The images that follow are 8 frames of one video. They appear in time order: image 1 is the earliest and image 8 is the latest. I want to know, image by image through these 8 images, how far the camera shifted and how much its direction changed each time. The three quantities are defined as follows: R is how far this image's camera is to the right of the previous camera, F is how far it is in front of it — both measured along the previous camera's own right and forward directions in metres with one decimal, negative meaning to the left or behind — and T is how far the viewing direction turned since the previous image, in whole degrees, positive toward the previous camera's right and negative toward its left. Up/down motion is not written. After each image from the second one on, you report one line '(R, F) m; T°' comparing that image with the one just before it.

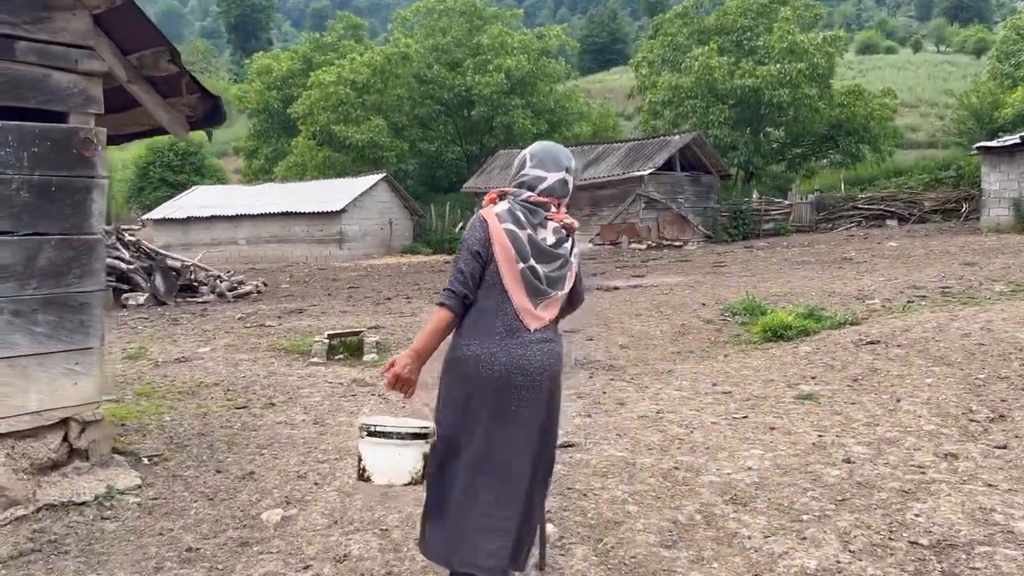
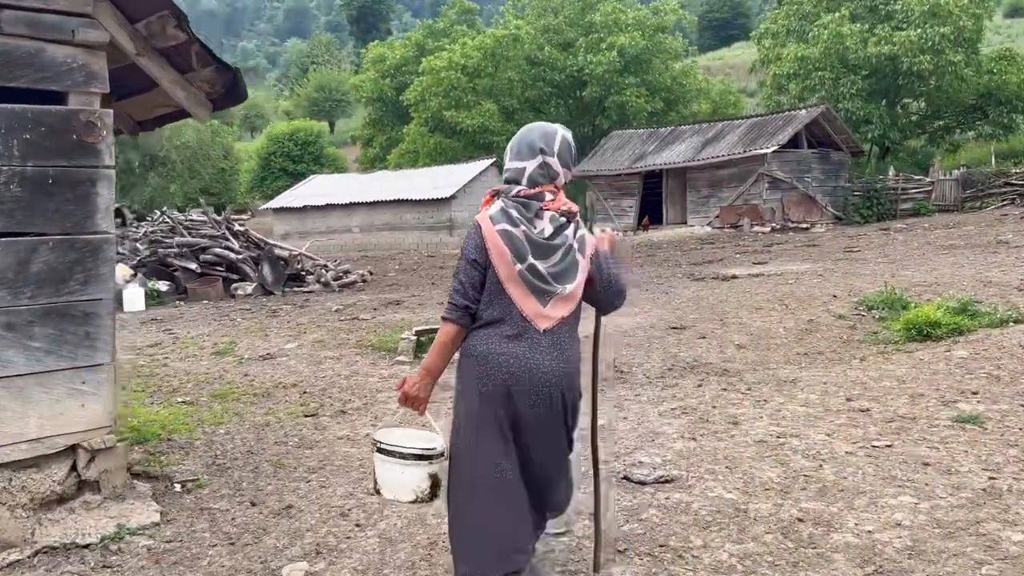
(+0.2, +0.8) m; -8°
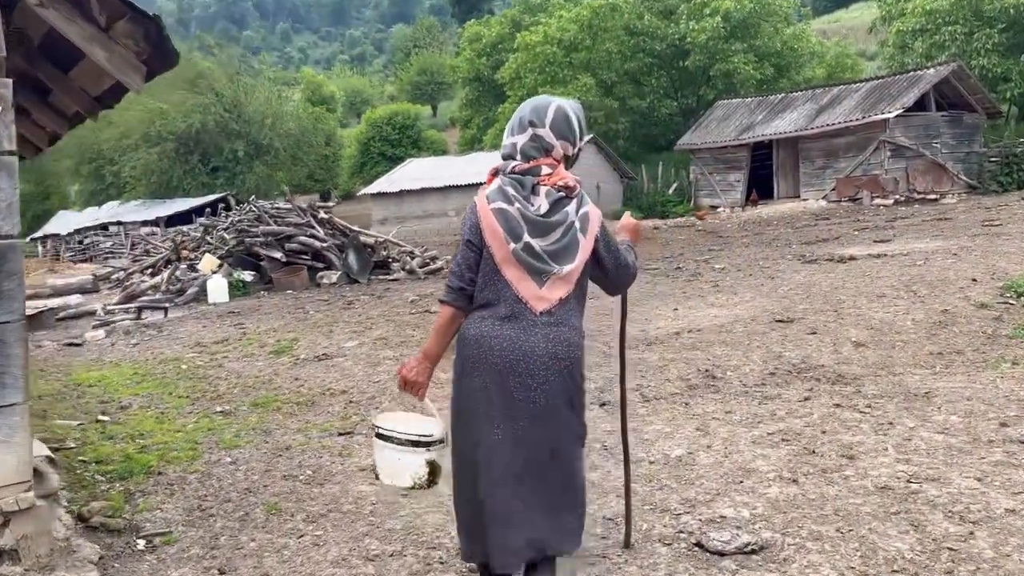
(+0.3, +1.0) m; -7°
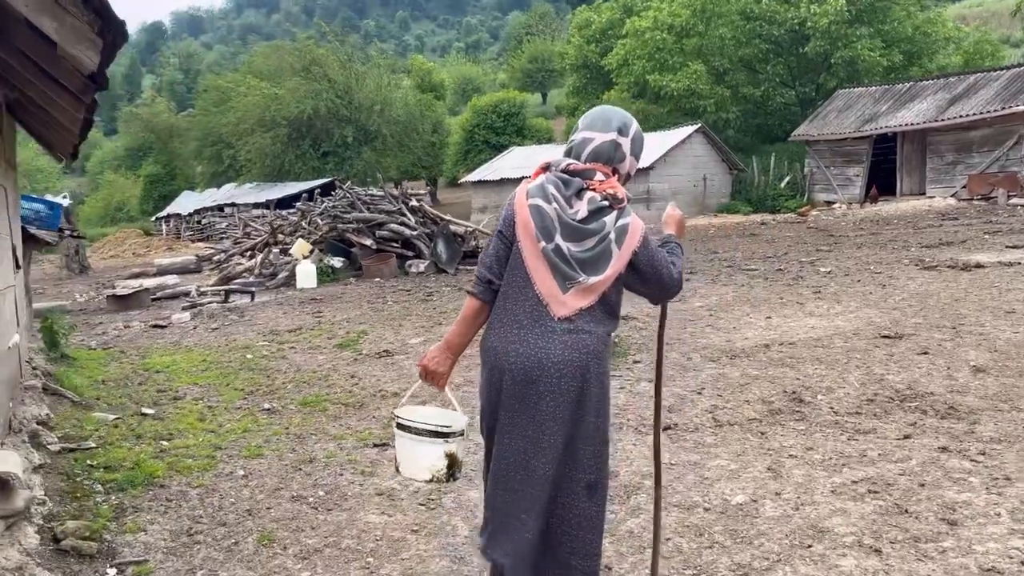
(+0.3, +0.6) m; -7°
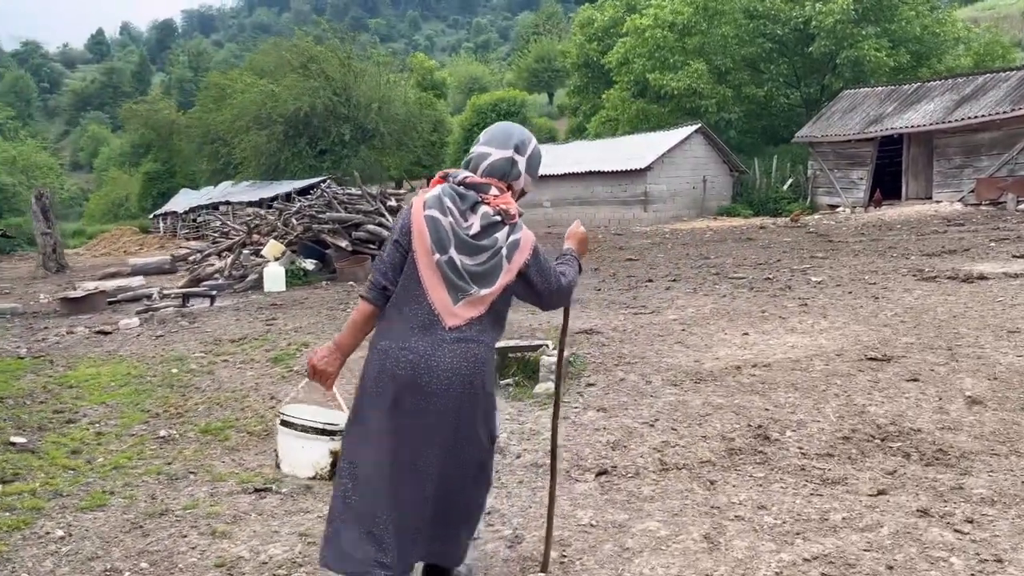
(+0.5, +0.8) m; -1°
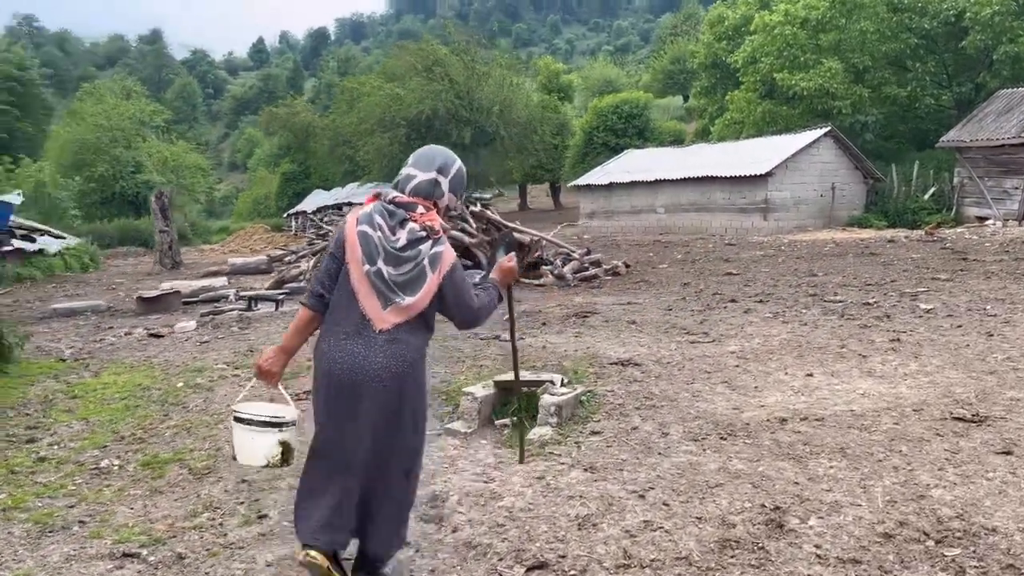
(+0.9, +0.9) m; -9°
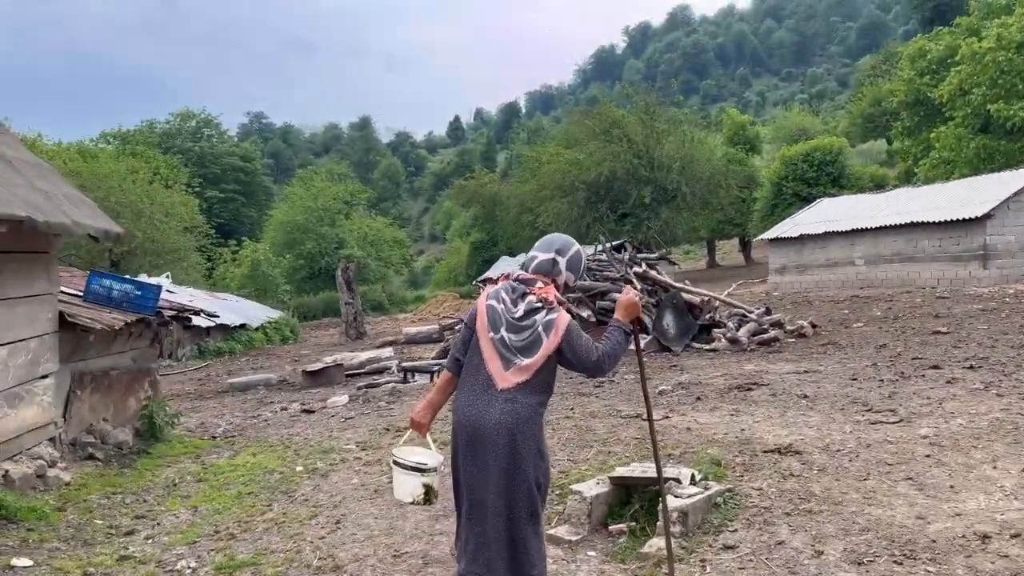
(+0.5, +0.8) m; -13°
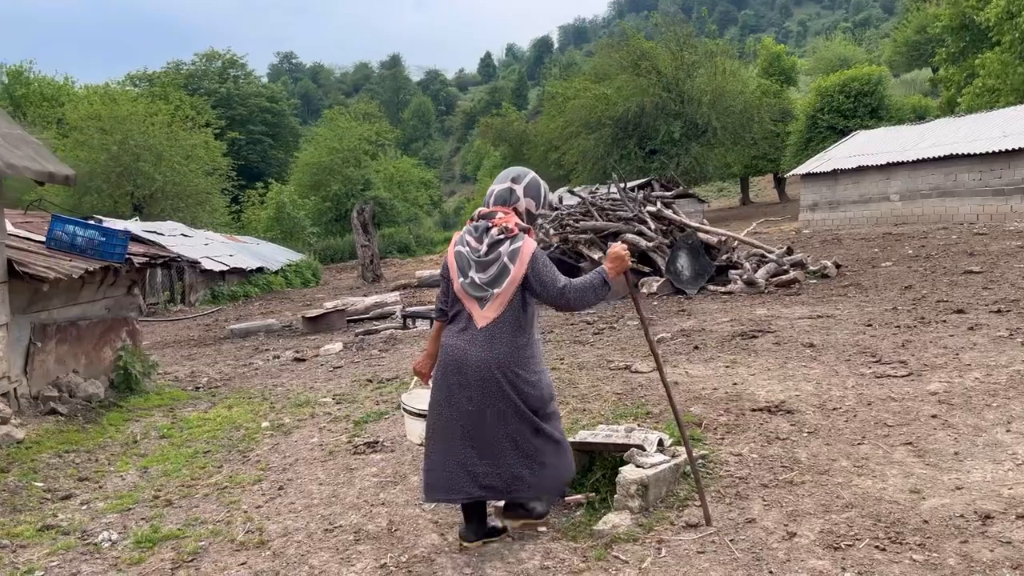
(+0.5, +0.5) m; -2°
